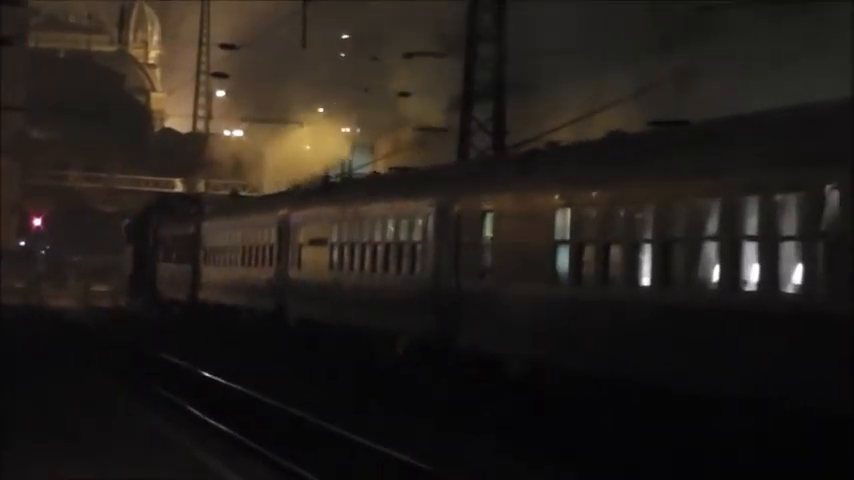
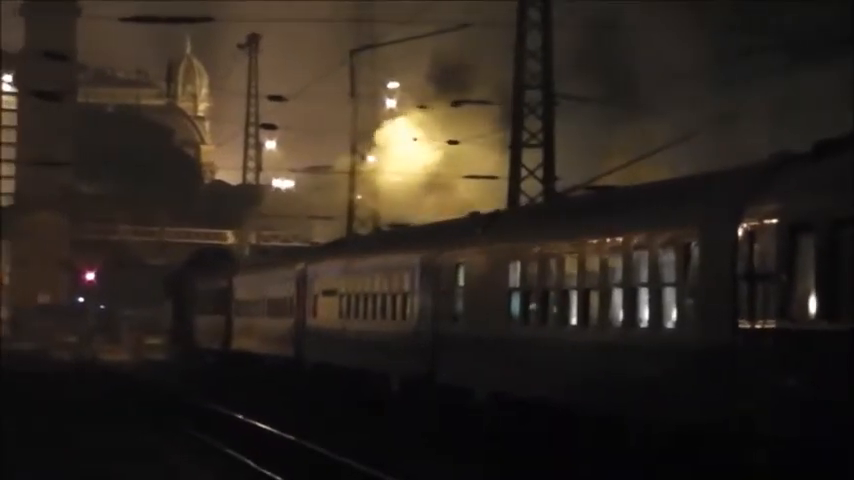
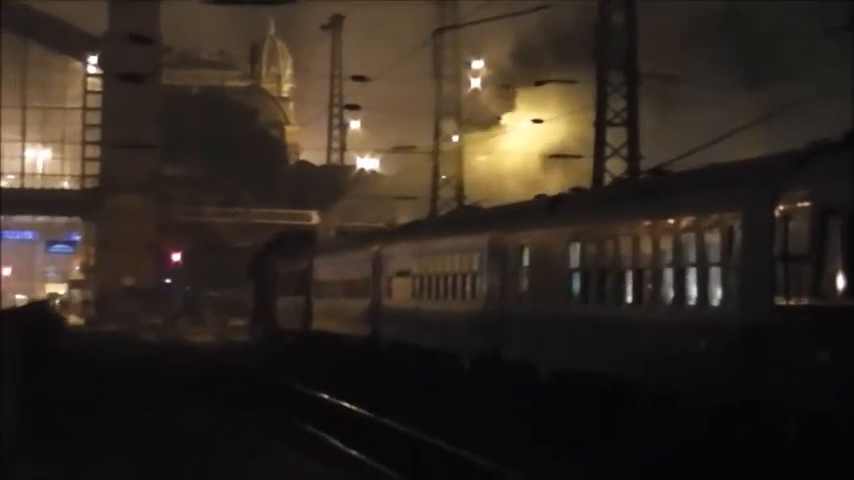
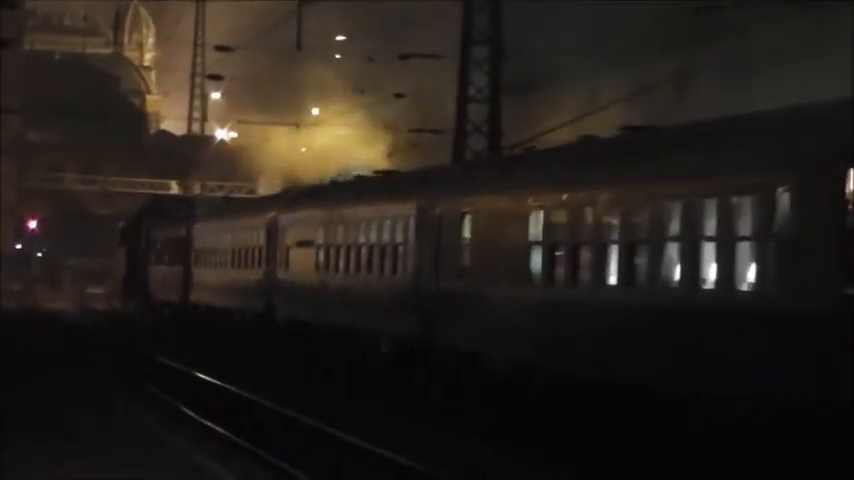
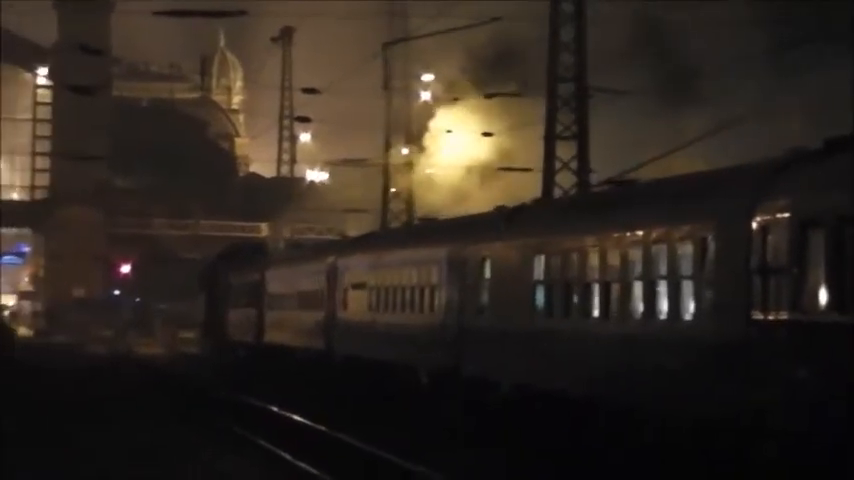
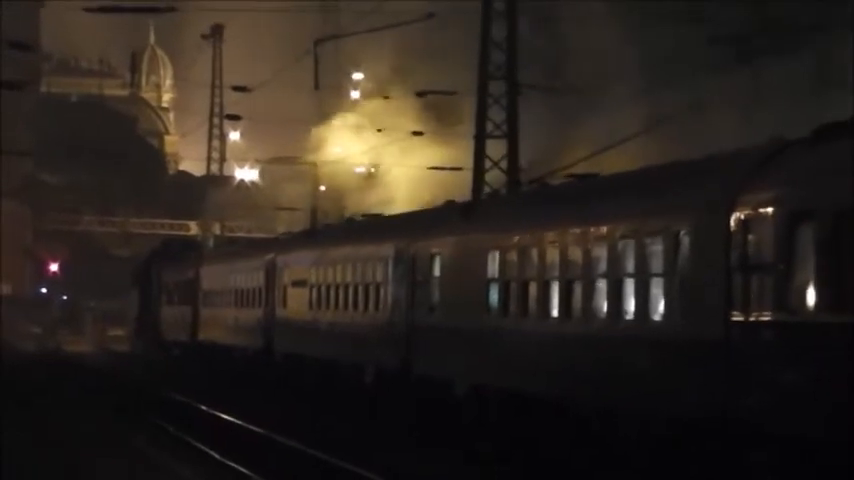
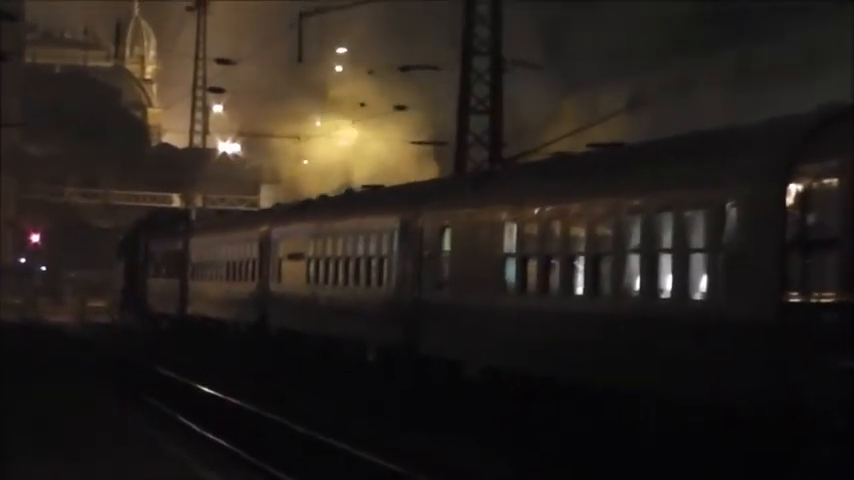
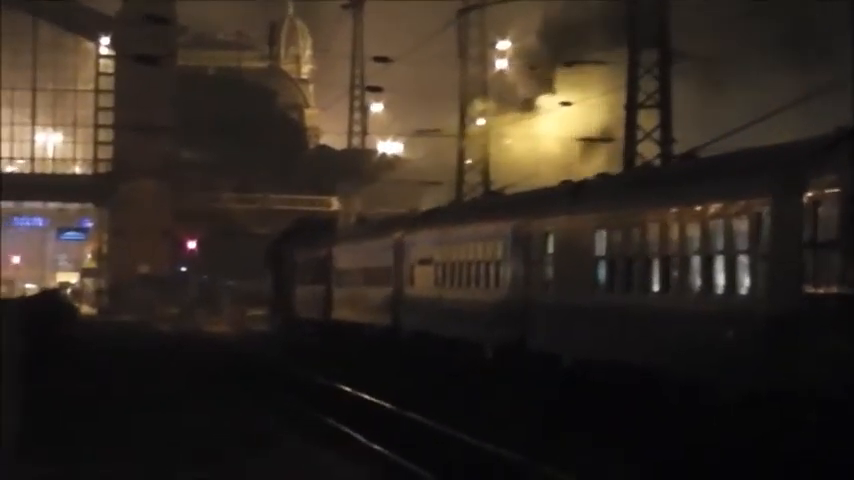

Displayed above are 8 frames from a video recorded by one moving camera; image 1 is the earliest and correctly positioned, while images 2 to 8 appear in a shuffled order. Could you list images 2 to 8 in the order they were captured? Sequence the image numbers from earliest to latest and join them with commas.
4, 7, 6, 2, 5, 3, 8
